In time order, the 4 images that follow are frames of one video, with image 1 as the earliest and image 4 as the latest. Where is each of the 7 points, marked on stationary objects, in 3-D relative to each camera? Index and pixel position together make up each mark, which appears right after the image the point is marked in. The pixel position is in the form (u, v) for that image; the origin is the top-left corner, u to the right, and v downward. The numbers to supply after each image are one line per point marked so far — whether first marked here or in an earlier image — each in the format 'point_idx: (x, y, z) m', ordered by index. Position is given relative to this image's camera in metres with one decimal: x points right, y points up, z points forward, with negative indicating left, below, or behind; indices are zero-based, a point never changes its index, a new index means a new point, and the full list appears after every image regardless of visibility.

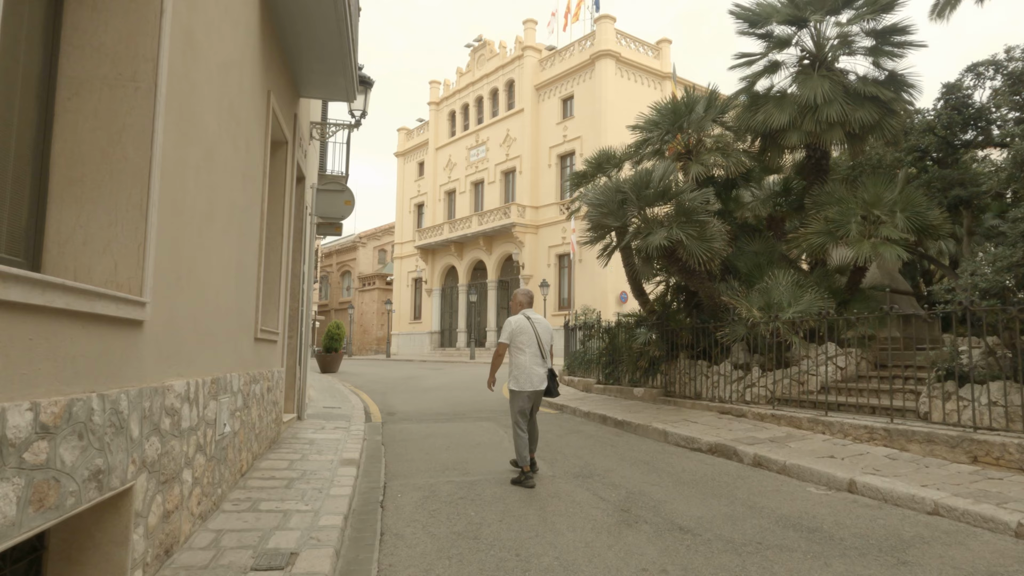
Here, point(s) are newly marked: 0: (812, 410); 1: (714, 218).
0: (+3.7, -1.5, +8.0) m
1: (+2.9, +1.0, +9.5) m
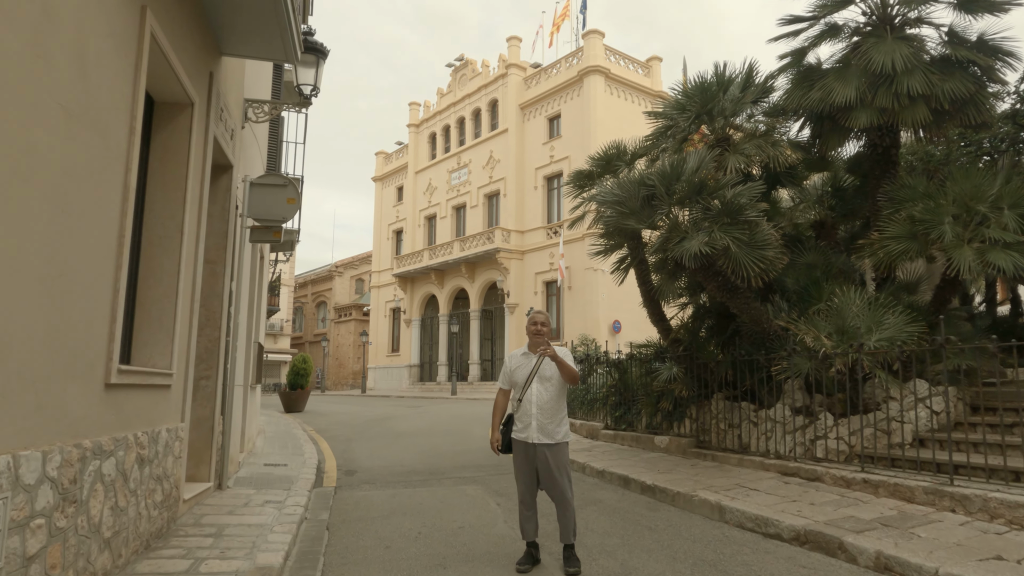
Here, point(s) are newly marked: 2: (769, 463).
0: (+3.6, -1.6, +5.9) m
1: (+2.9, +0.8, +7.5) m
2: (+2.7, -1.8, +7.0) m
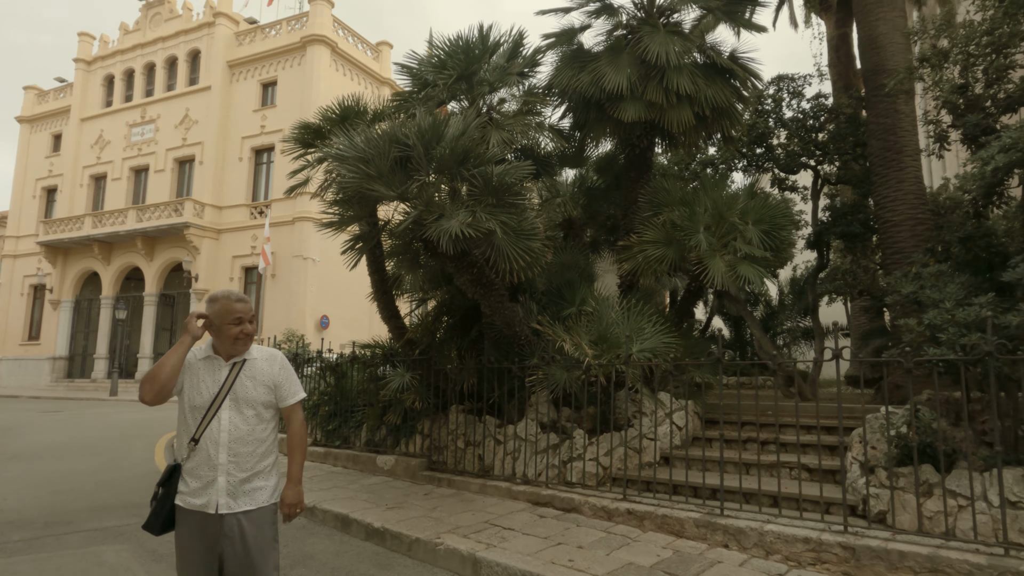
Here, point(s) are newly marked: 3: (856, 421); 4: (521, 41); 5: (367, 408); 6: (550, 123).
0: (+1.4, -1.7, +5.3) m
1: (+0.2, +0.8, +6.5) m
2: (0.0, -1.8, +5.9) m
3: (+3.0, -1.2, +5.8) m
4: (+0.1, +2.8, +7.5) m
5: (-1.7, -1.4, +7.9) m
6: (+0.4, +1.9, +7.7) m
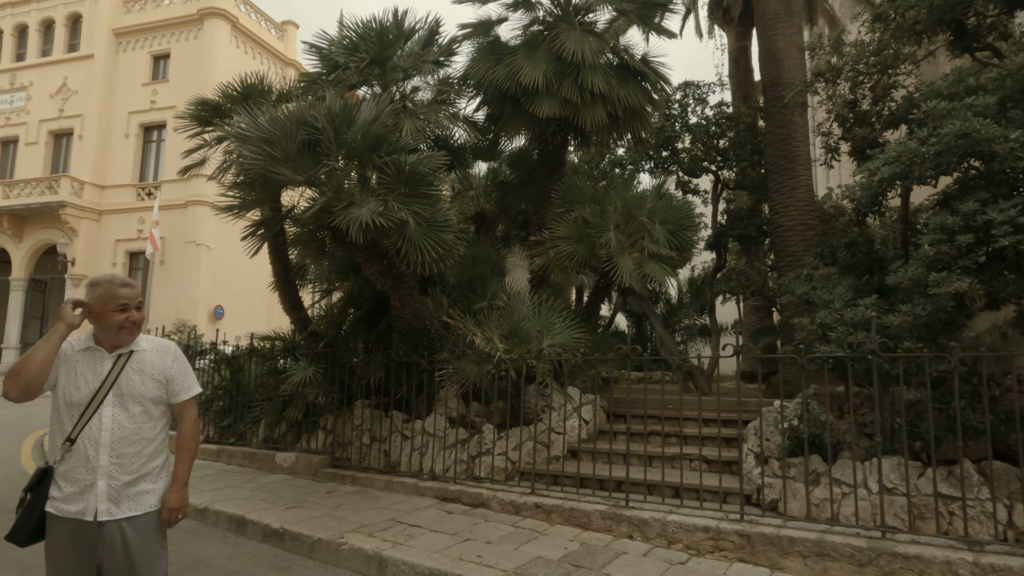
0: (+0.6, -1.7, +5.4) m
1: (-0.7, +0.9, +6.4) m
2: (-0.8, -1.8, +5.8) m
3: (+2.2, -1.2, +6.1) m
4: (-0.8, +2.9, +7.4) m
5: (-2.8, -1.3, +7.6) m
6: (-0.5, +2.0, +7.6) m
